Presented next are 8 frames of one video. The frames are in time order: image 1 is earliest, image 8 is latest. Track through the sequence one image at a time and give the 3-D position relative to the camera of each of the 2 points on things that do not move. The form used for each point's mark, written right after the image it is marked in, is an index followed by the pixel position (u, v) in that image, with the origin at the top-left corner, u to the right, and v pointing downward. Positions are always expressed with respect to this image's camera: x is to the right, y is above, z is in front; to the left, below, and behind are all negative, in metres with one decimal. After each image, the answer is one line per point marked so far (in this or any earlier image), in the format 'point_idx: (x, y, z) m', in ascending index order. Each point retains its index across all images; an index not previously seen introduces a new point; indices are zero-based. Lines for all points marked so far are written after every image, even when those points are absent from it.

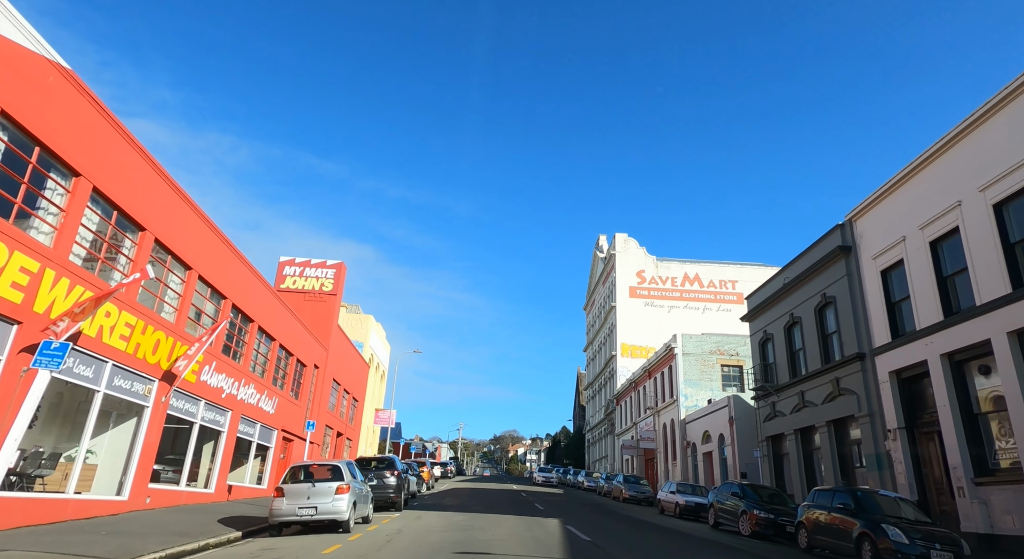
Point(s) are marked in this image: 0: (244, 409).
0: (-7.9, -3.8, +19.7) m
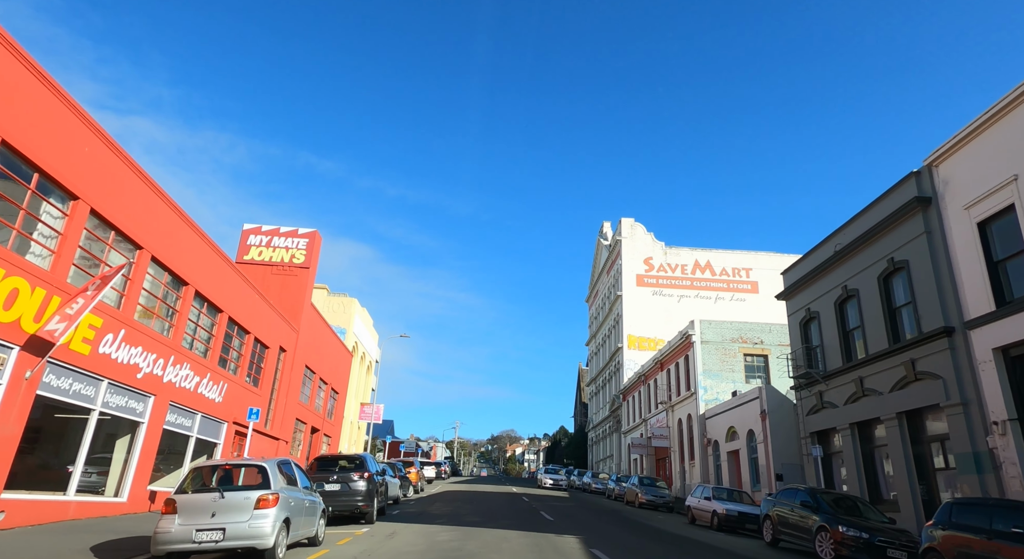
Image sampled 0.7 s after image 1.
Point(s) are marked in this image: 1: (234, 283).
0: (-7.9, -2.7, +15.6) m
1: (-8.0, -0.1, +19.2) m
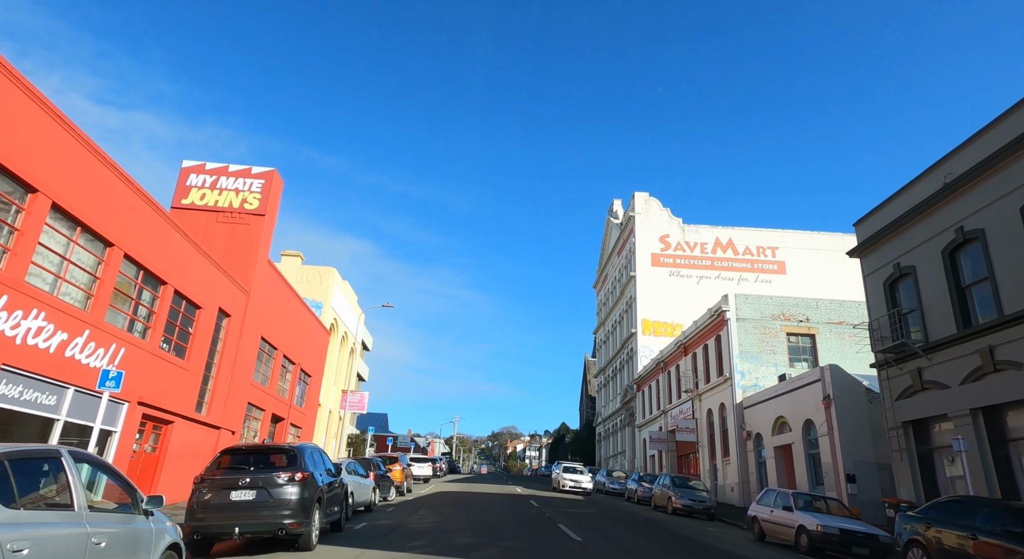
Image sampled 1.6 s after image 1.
0: (-7.7, -1.2, +10.4) m
1: (-7.8, +1.5, +13.9) m
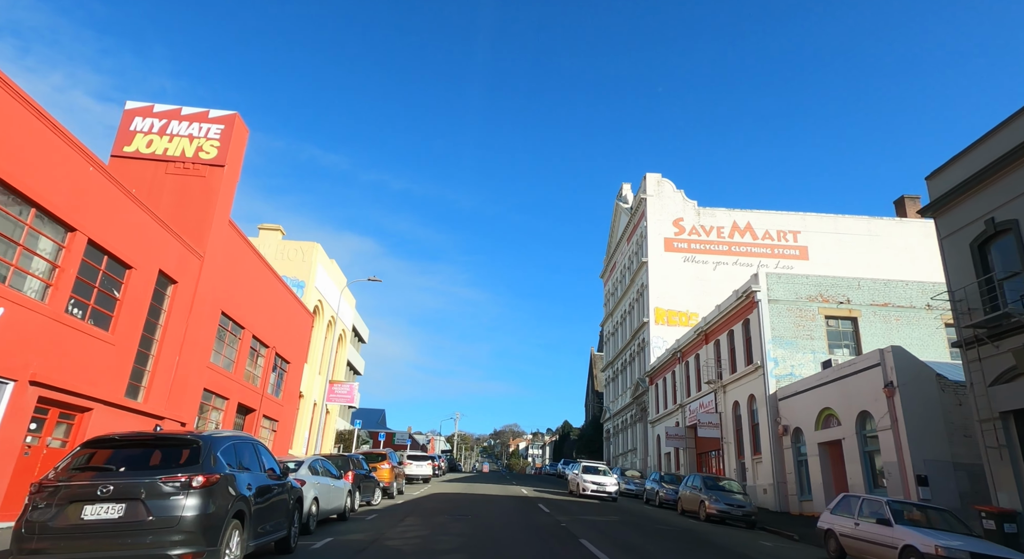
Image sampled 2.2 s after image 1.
0: (-7.6, -0.2, +7.0) m
1: (-7.6, +2.4, +10.5) m
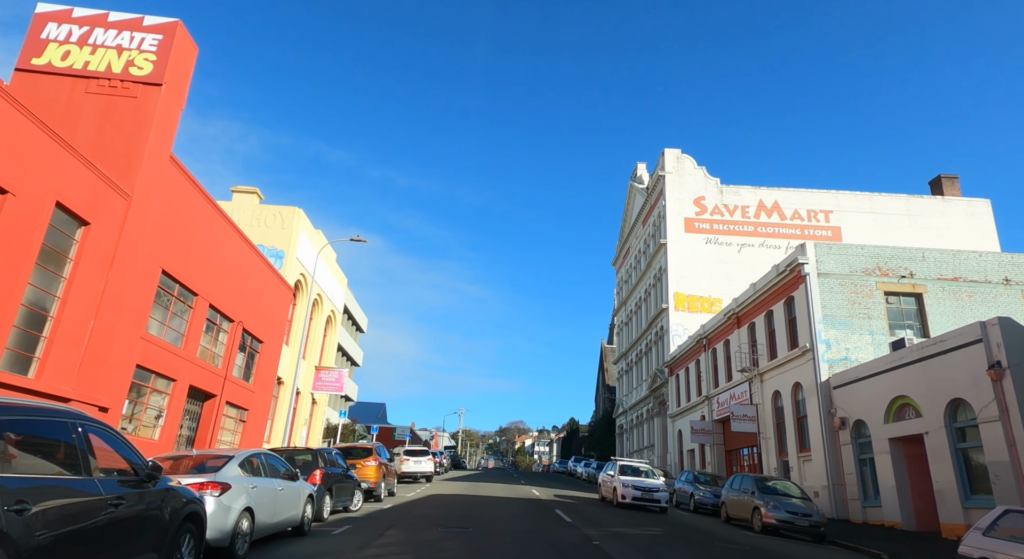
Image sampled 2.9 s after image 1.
0: (-7.4, +0.8, +3.3) m
1: (-7.4, +3.5, +6.9) m
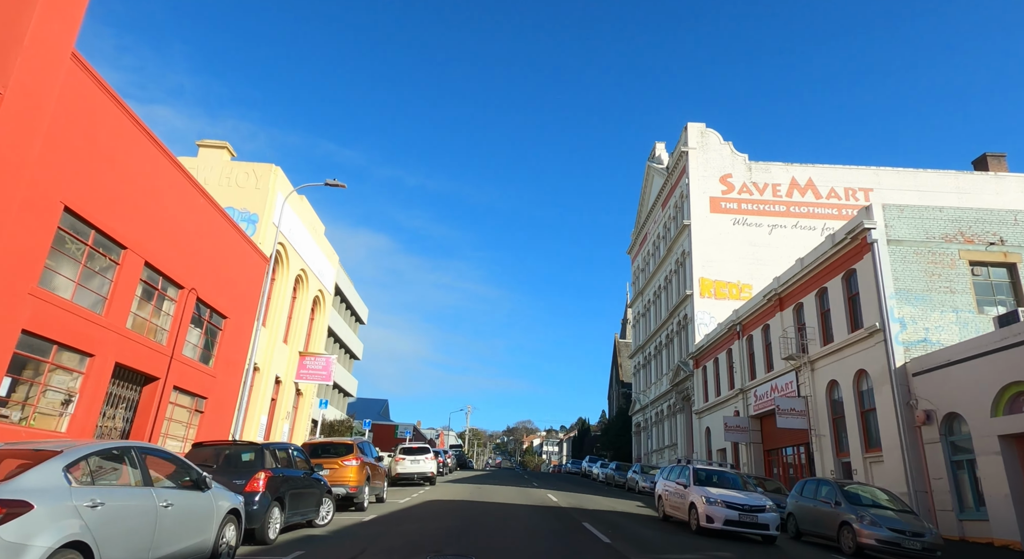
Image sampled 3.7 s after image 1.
0: (-7.3, +1.8, -0.3) m
1: (-7.3, +4.5, +3.2) m
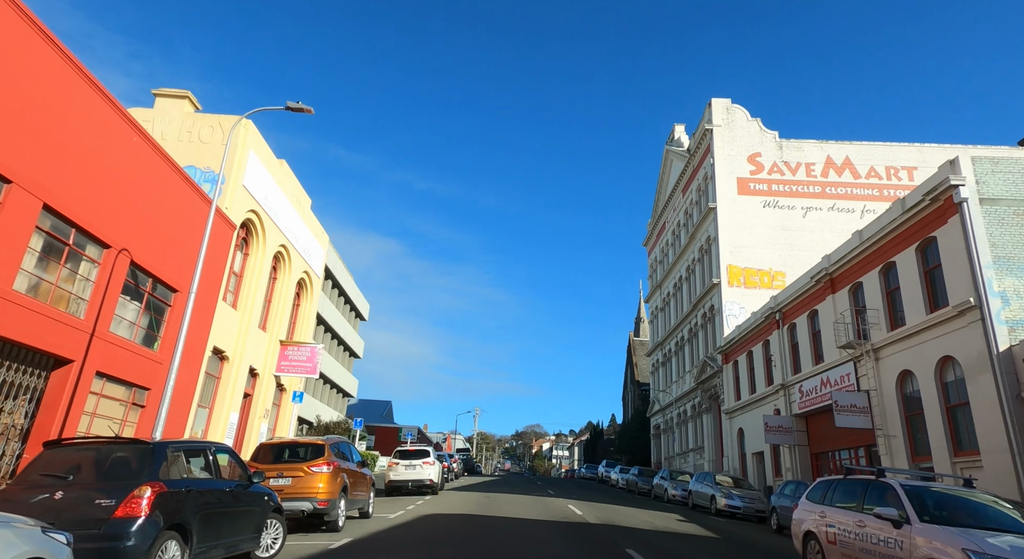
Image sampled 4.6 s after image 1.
0: (-7.2, +2.7, -3.7) m
1: (-7.1, +5.4, -0.1) m
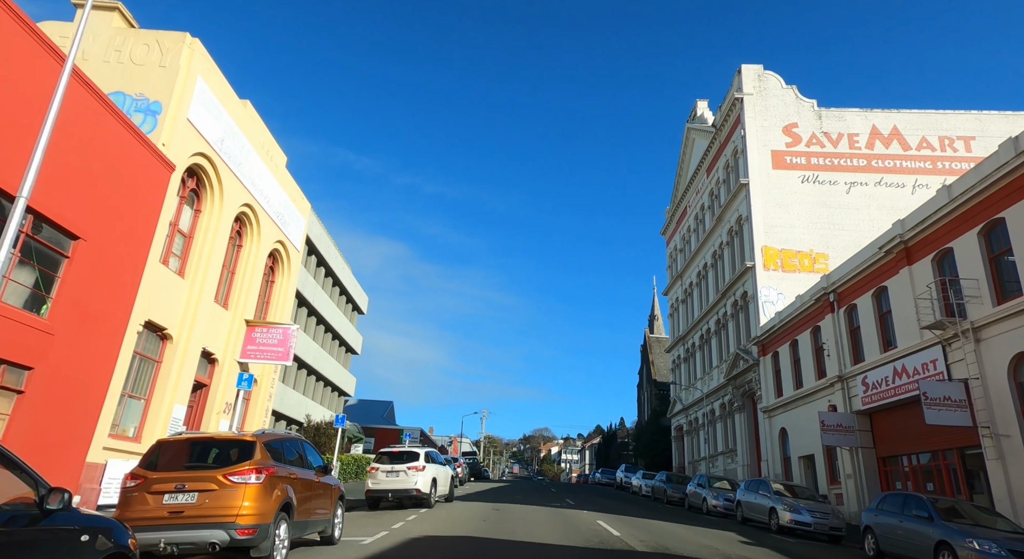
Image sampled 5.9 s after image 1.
0: (-7.1, +3.8, -7.5) m
1: (-7.0, +6.4, -4.0) m
